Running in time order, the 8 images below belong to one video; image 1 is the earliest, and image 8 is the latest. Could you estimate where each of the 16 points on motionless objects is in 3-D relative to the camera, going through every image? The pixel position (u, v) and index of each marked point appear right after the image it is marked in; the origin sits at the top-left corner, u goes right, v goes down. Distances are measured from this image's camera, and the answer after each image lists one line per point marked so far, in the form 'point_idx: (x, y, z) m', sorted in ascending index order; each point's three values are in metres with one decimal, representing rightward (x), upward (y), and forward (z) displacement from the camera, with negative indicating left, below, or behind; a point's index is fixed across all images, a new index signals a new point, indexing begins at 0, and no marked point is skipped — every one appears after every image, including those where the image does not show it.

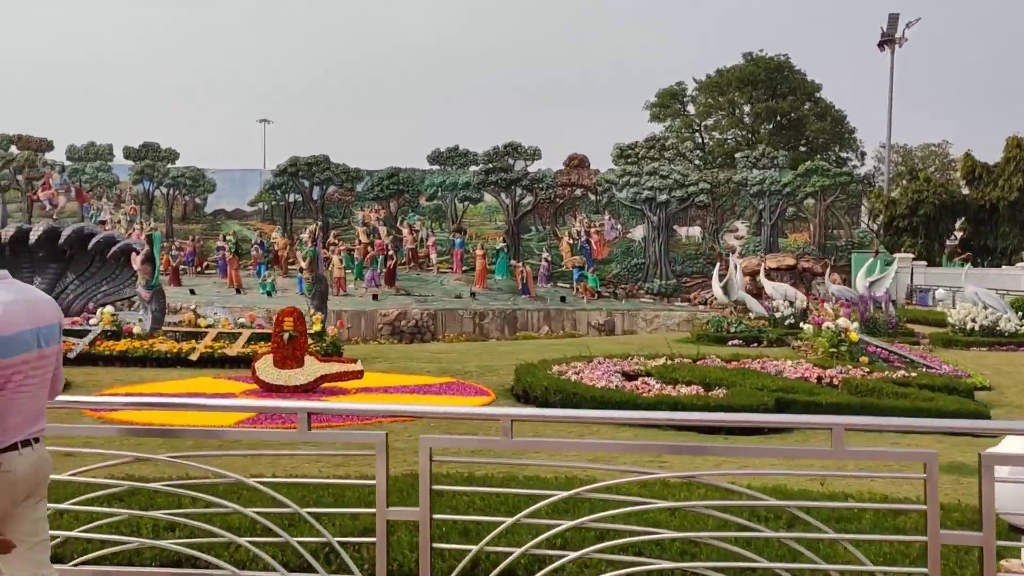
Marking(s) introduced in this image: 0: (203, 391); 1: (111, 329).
0: (-3.0, -1.0, +8.8) m
1: (-5.3, -0.6, +12.1) m
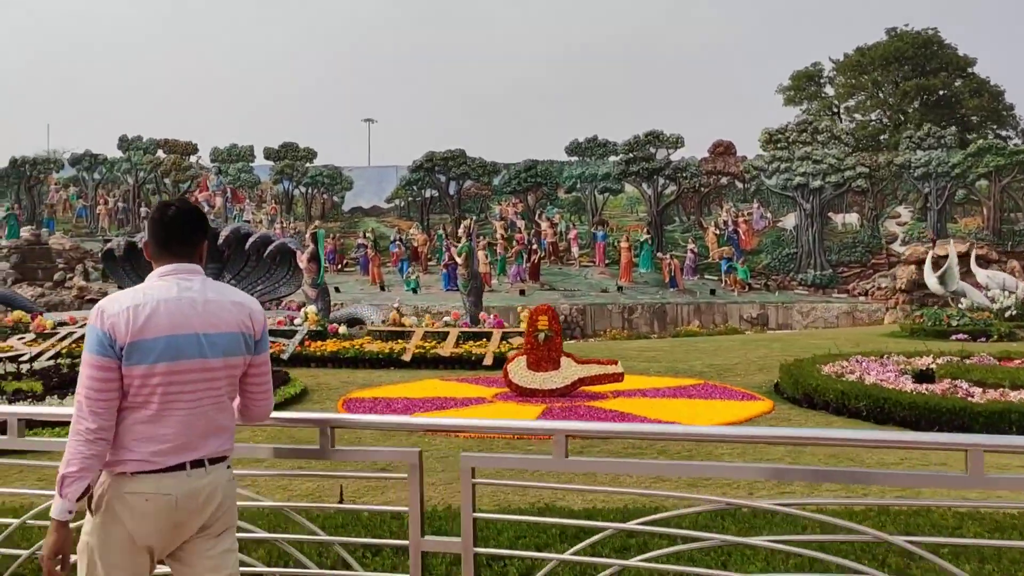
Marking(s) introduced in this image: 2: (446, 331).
0: (-0.5, -1.0, +8.2) m
1: (-2.5, -0.6, +11.7) m
2: (-0.8, -0.5, +11.3) m
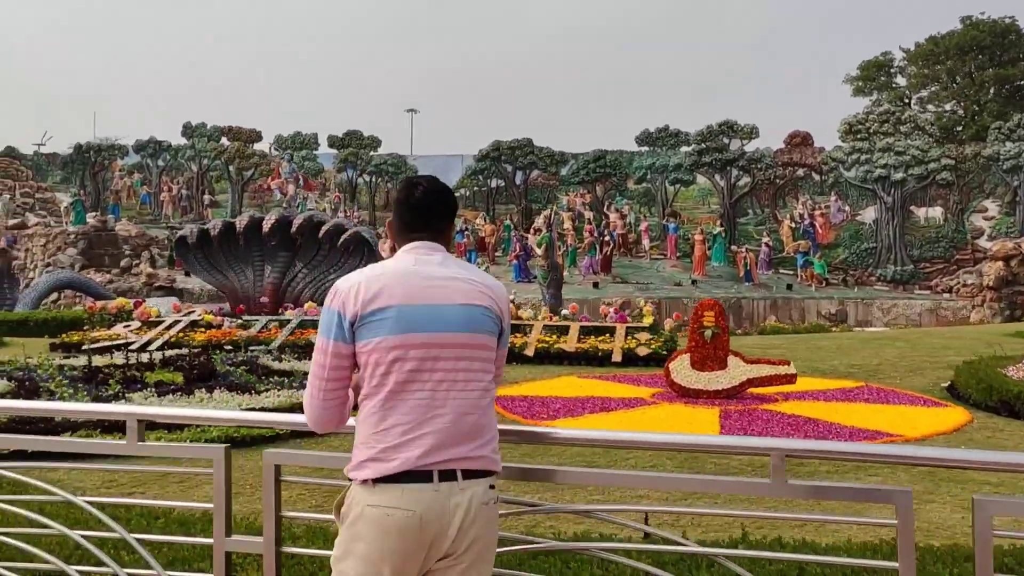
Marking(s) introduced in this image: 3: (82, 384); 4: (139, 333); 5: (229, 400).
0: (+0.8, -0.9, +7.7) m
1: (-1.0, -0.4, +11.3) m
2: (+0.7, -0.4, +10.8) m
3: (-3.5, -0.8, +7.2) m
4: (-4.8, -0.6, +11.5) m
5: (-2.1, -0.8, +6.6) m
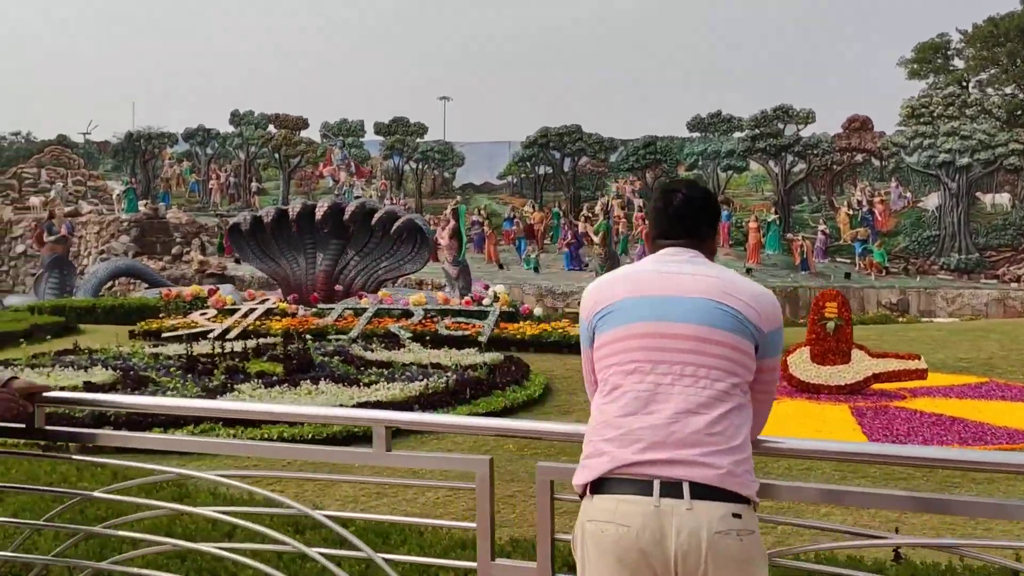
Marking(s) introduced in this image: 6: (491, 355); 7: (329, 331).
0: (+1.7, -0.8, +7.4) m
1: (0.0, -0.3, +11.0) m
2: (+1.7, -0.3, +10.5) m
3: (-2.6, -0.7, +7.0) m
4: (-3.8, -0.4, +11.3) m
5: (-1.2, -0.8, +6.4) m
6: (-0.1, -0.6, +8.0) m
7: (-2.2, -0.5, +10.7) m
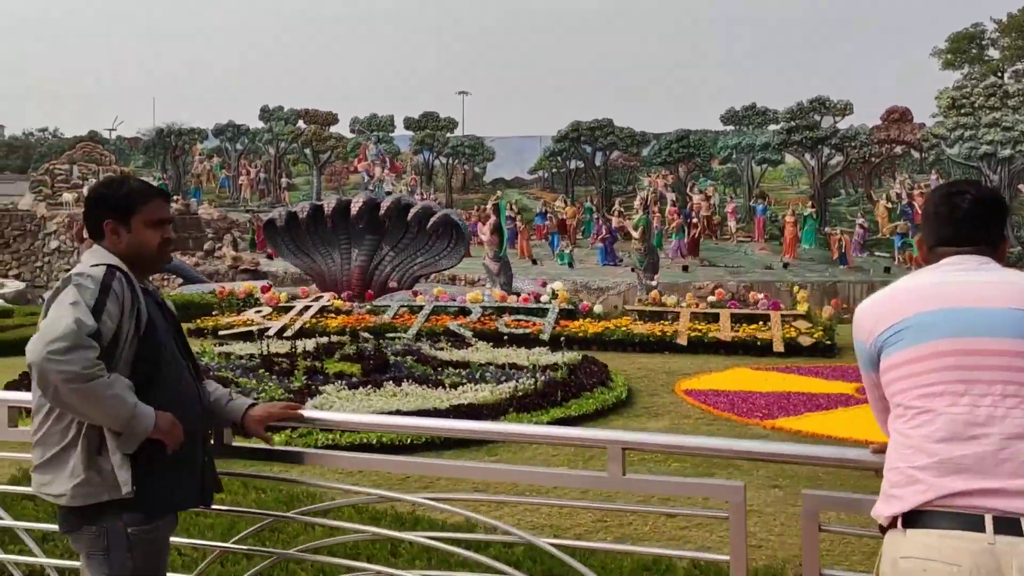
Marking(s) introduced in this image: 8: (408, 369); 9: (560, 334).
0: (+2.4, -0.8, +7.2) m
1: (+0.7, -0.3, +10.8) m
2: (+2.4, -0.3, +10.3) m
3: (-1.9, -0.7, +6.9) m
4: (-3.0, -0.4, +11.2) m
5: (-0.6, -0.8, +6.3) m
6: (+0.5, -0.6, +7.8) m
7: (-1.5, -0.5, +10.6) m
8: (-0.9, -0.7, +7.3) m
9: (+0.5, -0.5, +10.1) m
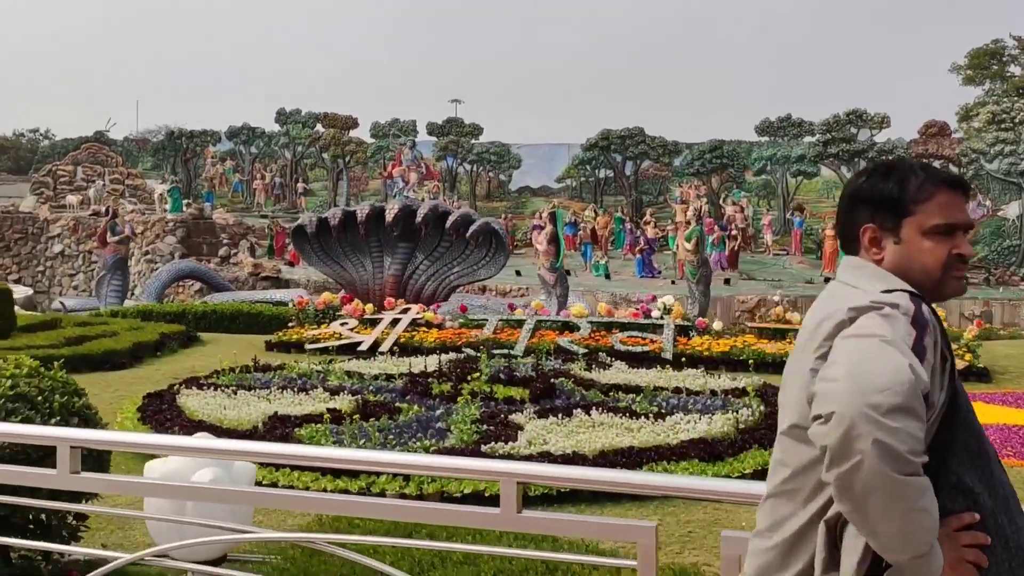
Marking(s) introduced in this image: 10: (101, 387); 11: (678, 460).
0: (+3.7, -1.0, +6.5) m
1: (+2.0, -0.4, +10.1) m
2: (+3.7, -0.5, +9.6) m
3: (-0.6, -0.8, +6.1) m
4: (-1.8, -0.5, +10.4) m
5: (+0.8, -0.9, +5.5) m
6: (+1.9, -0.7, +7.1) m
7: (-0.2, -0.6, +9.8) m
8: (+0.5, -0.8, +6.6) m
9: (+1.8, -0.7, +9.4) m
10: (-3.5, -0.9, +7.6) m
11: (+0.9, -0.9, +4.8) m
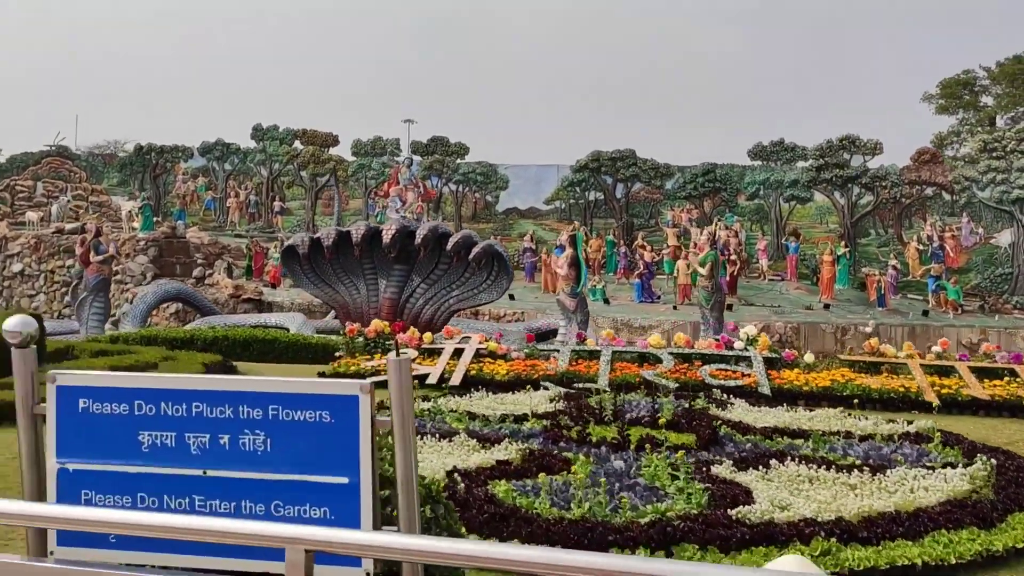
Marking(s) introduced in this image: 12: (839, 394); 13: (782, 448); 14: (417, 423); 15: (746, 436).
0: (+4.8, -1.2, +6.1) m
1: (+2.8, -0.7, +9.6) m
2: (+4.5, -0.8, +9.2) m
3: (+0.5, -1.0, +5.4) m
4: (-1.0, -0.8, +9.6) m
5: (+1.9, -1.1, +4.9) m
6: (+2.9, -1.0, +6.5) m
7: (+0.6, -0.9, +9.1) m
8: (+1.5, -1.0, +5.9) m
9: (+2.7, -1.0, +8.8) m
10: (-2.5, -1.1, +6.7) m
11: (+2.1, -1.1, +4.2) m
12: (+3.2, -1.0, +8.7) m
13: (+1.7, -1.0, +5.8) m
14: (-0.7, -0.9, +6.2) m
15: (+1.6, -1.0, +6.1) m
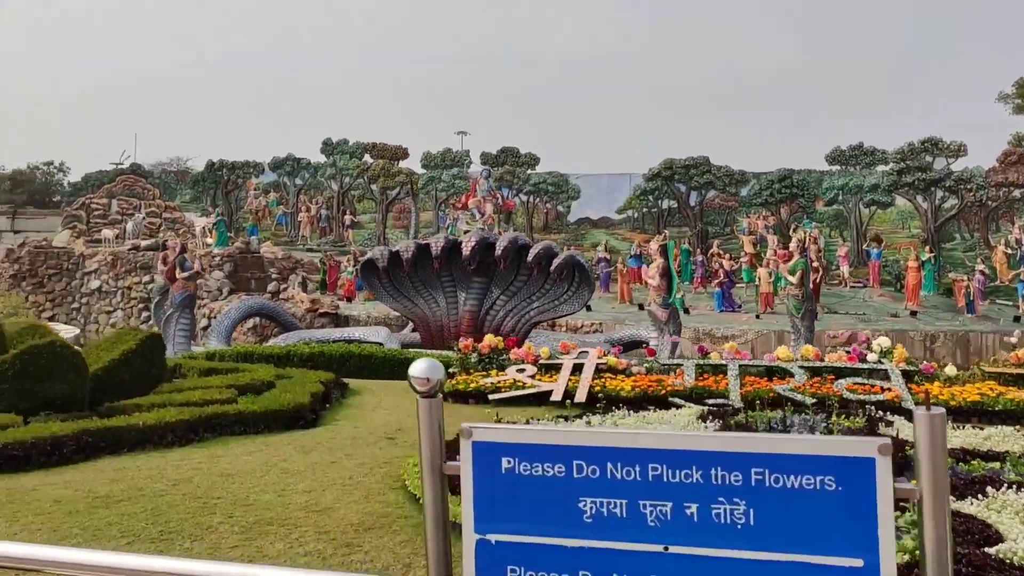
0: (+5.9, -1.3, +5.5) m
1: (+4.1, -0.8, +9.1) m
2: (+5.8, -0.9, +8.7) m
3: (+1.6, -1.1, +5.0) m
4: (+0.3, -1.0, +9.4) m
5: (+2.9, -1.1, +4.5) m
6: (+4.0, -1.1, +6.1) m
7: (+1.9, -1.1, +8.8) m
8: (+2.6, -1.1, +5.6) m
9: (+3.9, -1.1, +8.4) m
10: (-1.4, -1.2, +6.5) m
11: (+3.1, -1.2, +3.7) m
12: (+4.5, -1.1, +8.3) m
13: (+2.8, -1.1, +5.4) m
14: (+0.4, -1.1, +5.9) m
15: (+2.7, -1.1, +5.8) m
